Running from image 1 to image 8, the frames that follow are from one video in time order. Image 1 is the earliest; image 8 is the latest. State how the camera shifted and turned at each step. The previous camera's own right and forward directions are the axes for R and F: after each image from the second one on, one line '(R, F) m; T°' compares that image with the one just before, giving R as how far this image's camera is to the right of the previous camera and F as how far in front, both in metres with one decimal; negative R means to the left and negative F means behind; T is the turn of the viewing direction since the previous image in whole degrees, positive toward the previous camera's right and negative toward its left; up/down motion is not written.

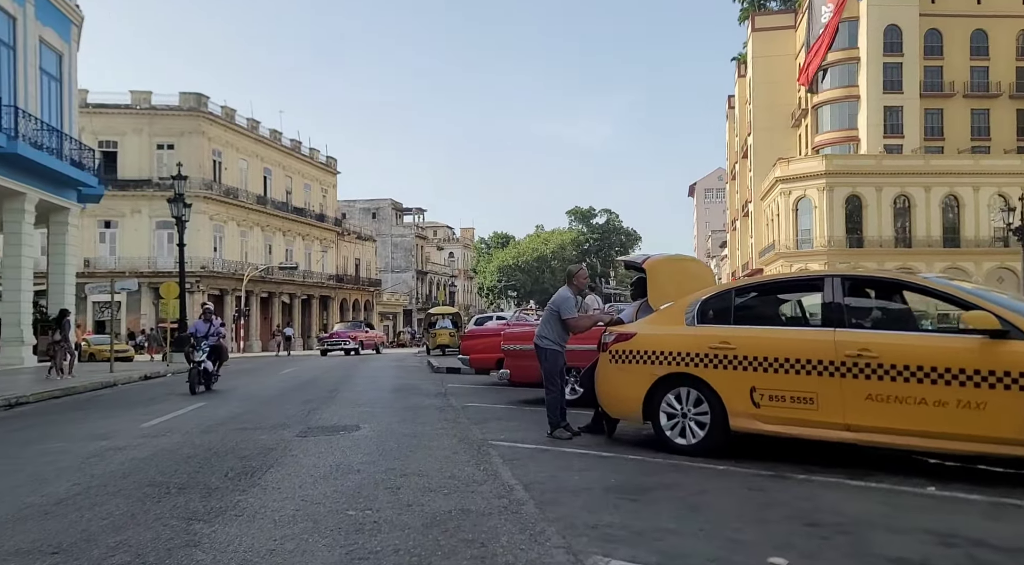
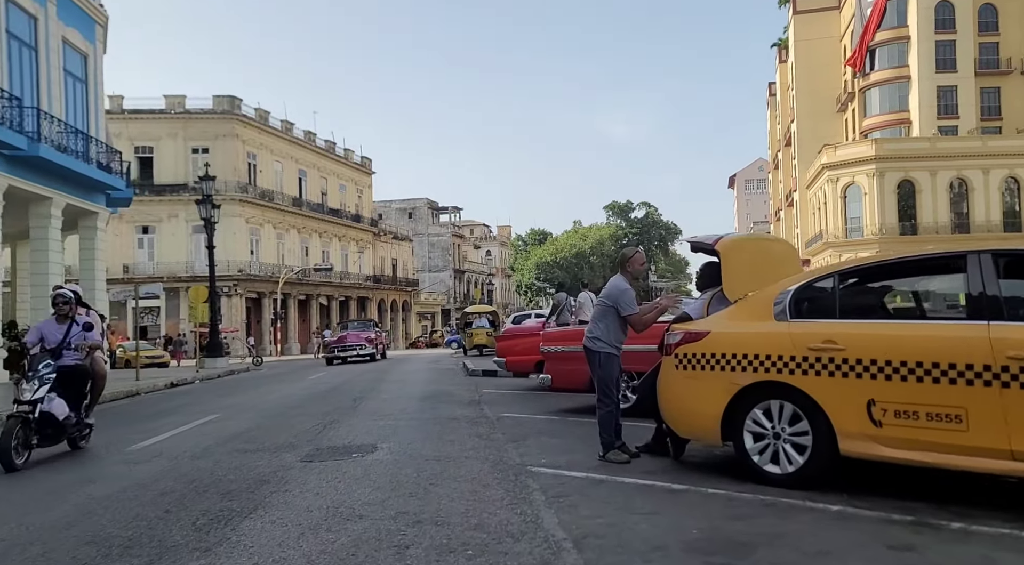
(0.0, +1.3) m; -3°
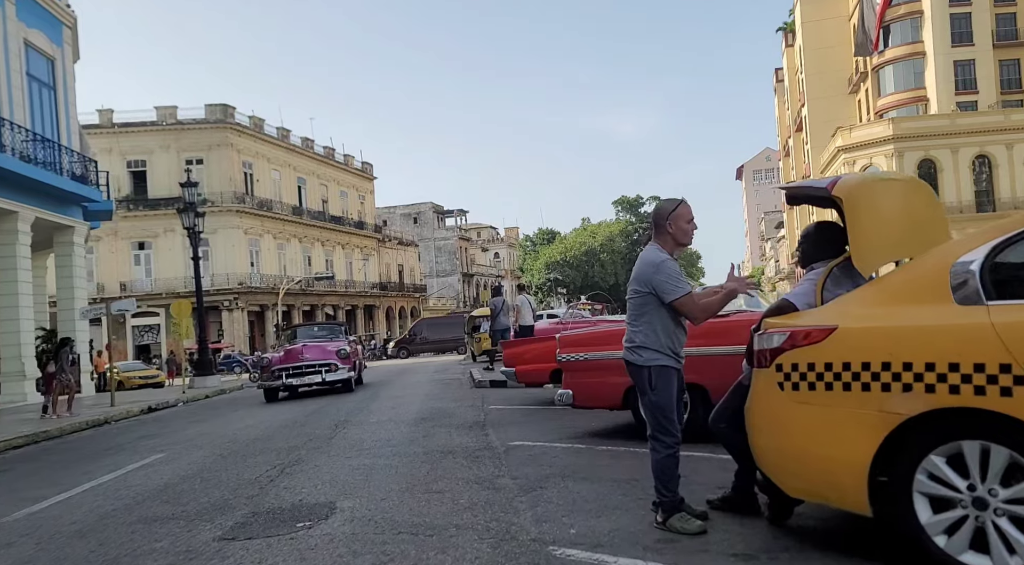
(0.0, +2.0) m; -1°
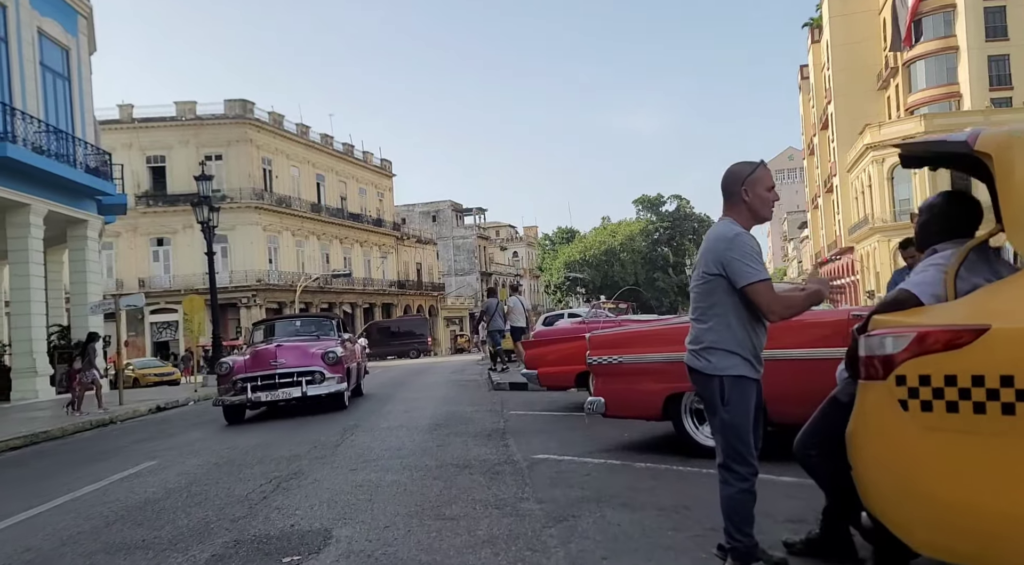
(-0.1, +0.8) m; -1°
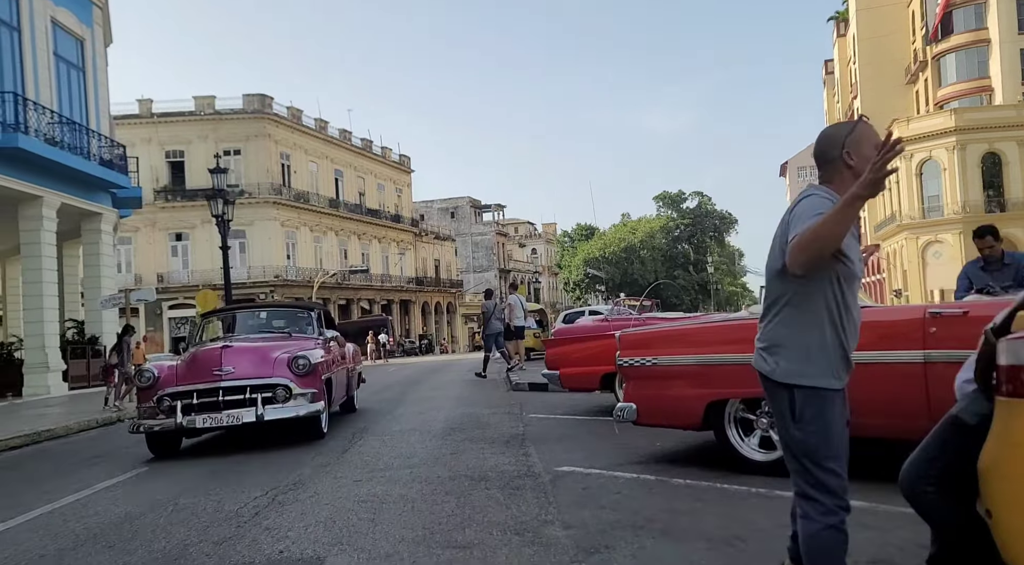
(0.0, +0.6) m; -1°
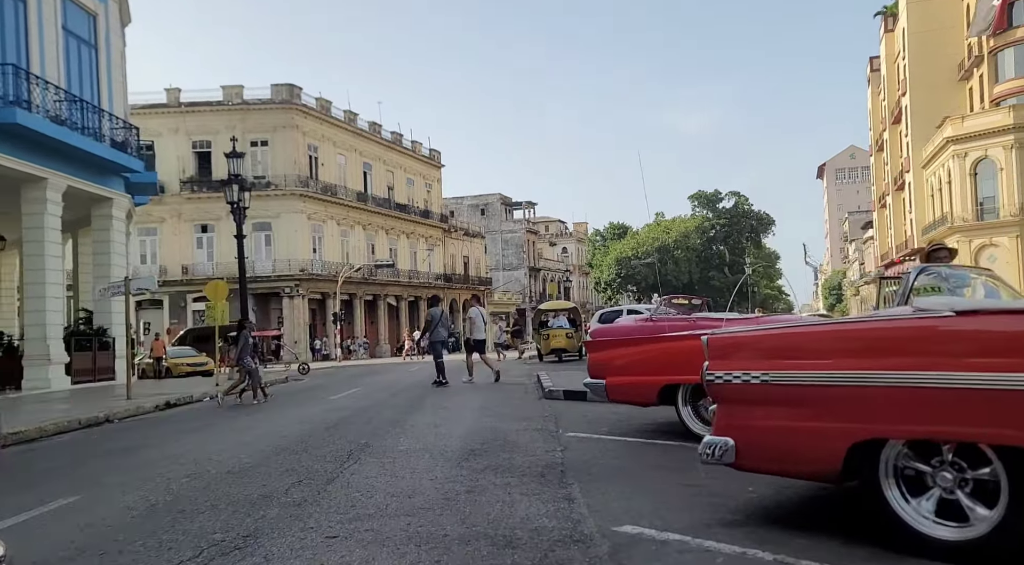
(-0.1, +1.8) m; -2°
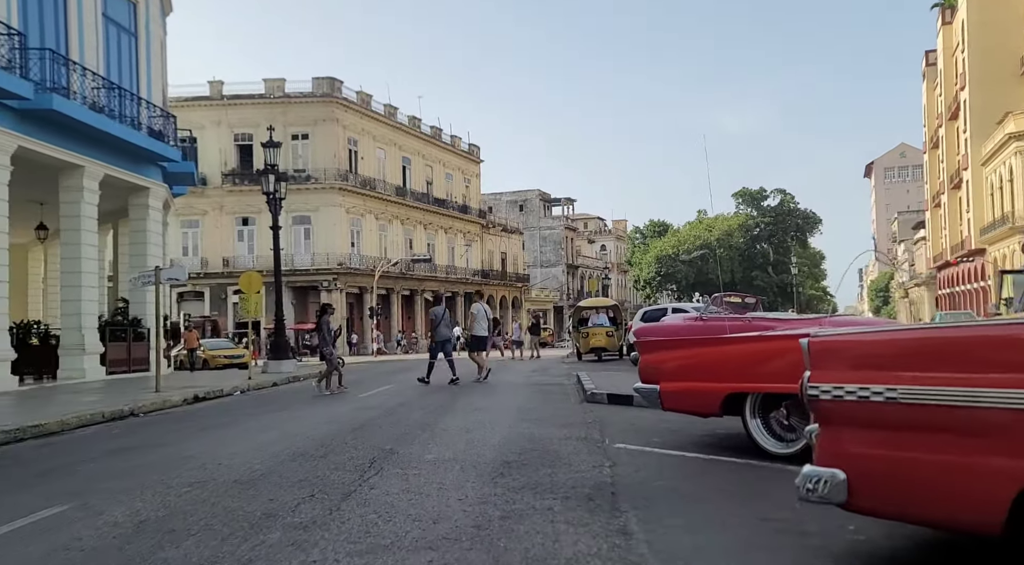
(-0.1, +0.8) m; -3°
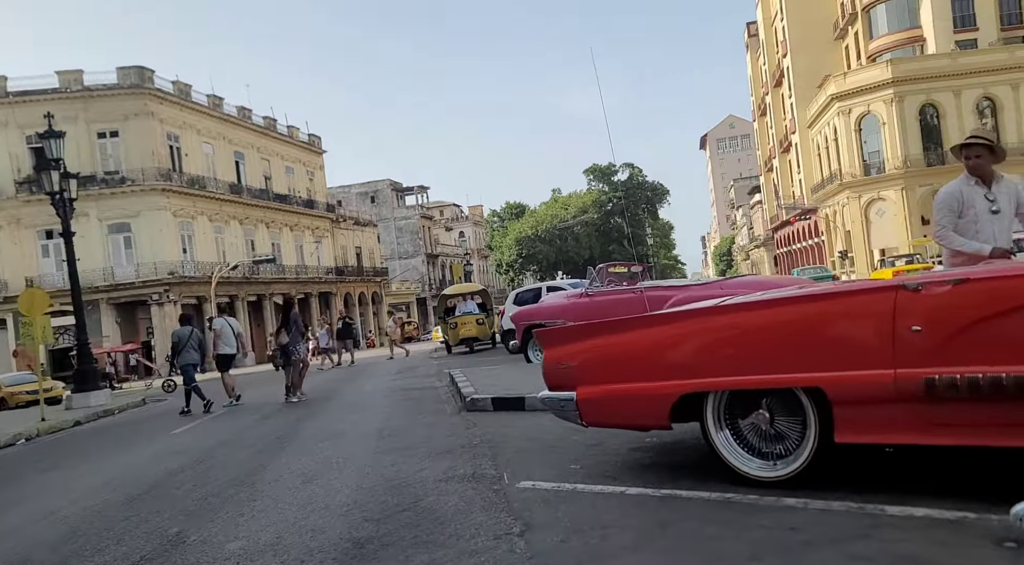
(+0.2, +2.3) m; +11°
